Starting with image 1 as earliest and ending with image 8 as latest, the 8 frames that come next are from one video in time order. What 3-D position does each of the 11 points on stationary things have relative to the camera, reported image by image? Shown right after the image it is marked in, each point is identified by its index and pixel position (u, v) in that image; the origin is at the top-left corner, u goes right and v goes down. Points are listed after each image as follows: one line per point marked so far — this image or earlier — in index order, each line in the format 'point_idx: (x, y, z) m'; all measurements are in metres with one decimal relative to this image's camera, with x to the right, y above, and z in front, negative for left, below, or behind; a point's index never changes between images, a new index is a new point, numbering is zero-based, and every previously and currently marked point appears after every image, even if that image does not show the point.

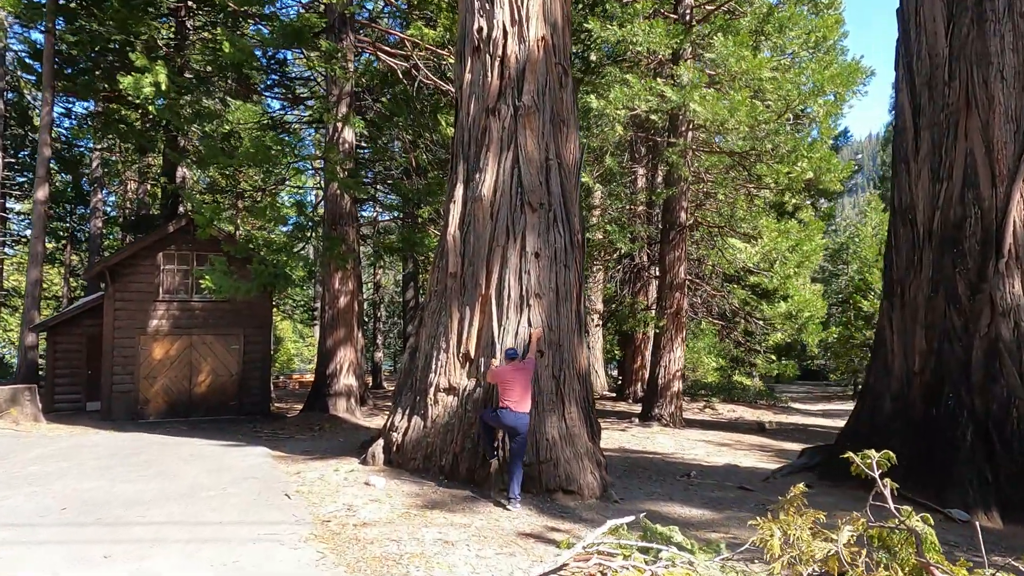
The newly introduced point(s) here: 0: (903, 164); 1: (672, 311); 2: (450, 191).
0: (+4.6, +1.5, +7.9) m
1: (+4.0, -0.6, +16.9) m
2: (-0.8, +1.2, +8.1) m
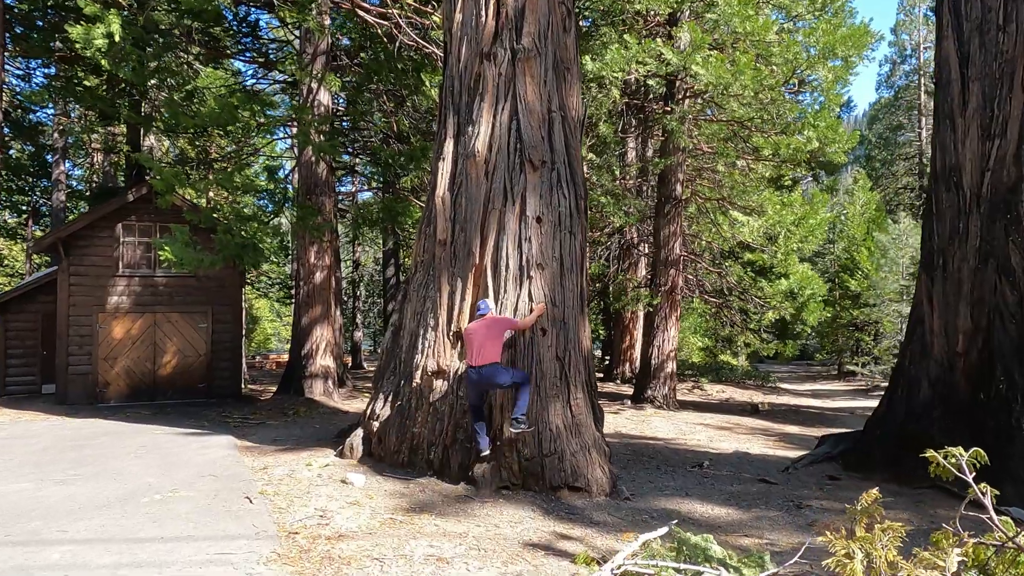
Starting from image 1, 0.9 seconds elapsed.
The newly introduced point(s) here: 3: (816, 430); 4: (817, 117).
0: (+4.6, +1.8, +7.0) m
1: (+3.7, 0.0, +16.1) m
2: (-0.8, +1.5, +7.2) m
3: (+6.7, -3.1, +14.7) m
4: (+6.4, +3.6, +14.1) m
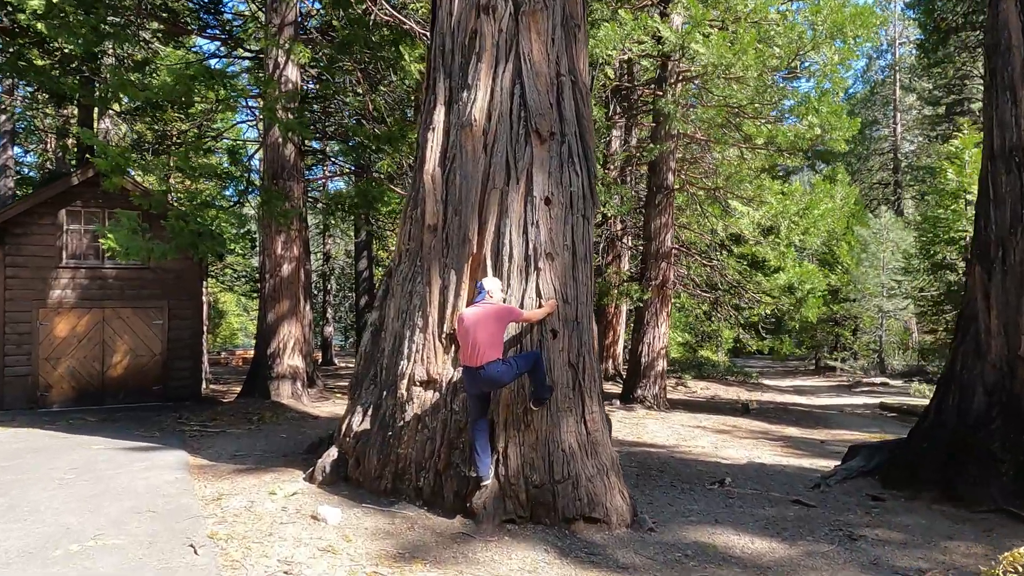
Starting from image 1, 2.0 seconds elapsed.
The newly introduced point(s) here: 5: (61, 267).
0: (+4.6, +1.8, +6.2) m
1: (+3.3, +0.1, +15.2) m
2: (-0.8, +1.6, +6.1) m
3: (+6.4, -3.0, +14.0) m
4: (+6.2, +3.7, +13.3) m
5: (-8.8, +0.4, +12.9) m
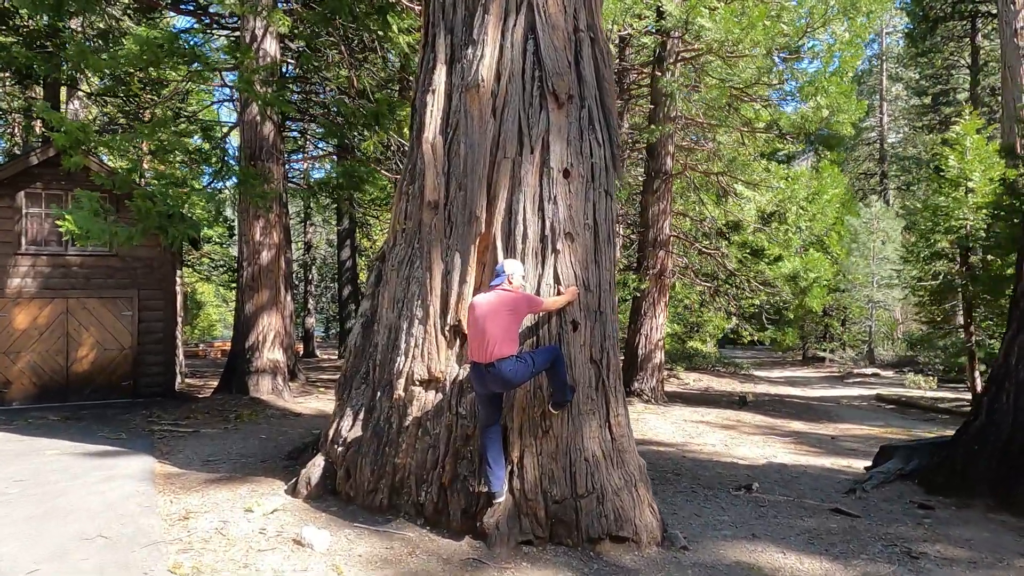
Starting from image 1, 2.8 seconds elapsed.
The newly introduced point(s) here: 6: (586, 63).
0: (+4.7, +1.9, +5.6) m
1: (+3.2, +0.4, +14.6) m
2: (-0.7, +1.7, +5.3) m
3: (+6.2, -2.8, +13.5) m
4: (+6.1, +3.9, +12.7) m
5: (-8.8, +0.6, +11.9) m
6: (+0.6, +1.7, +5.1) m
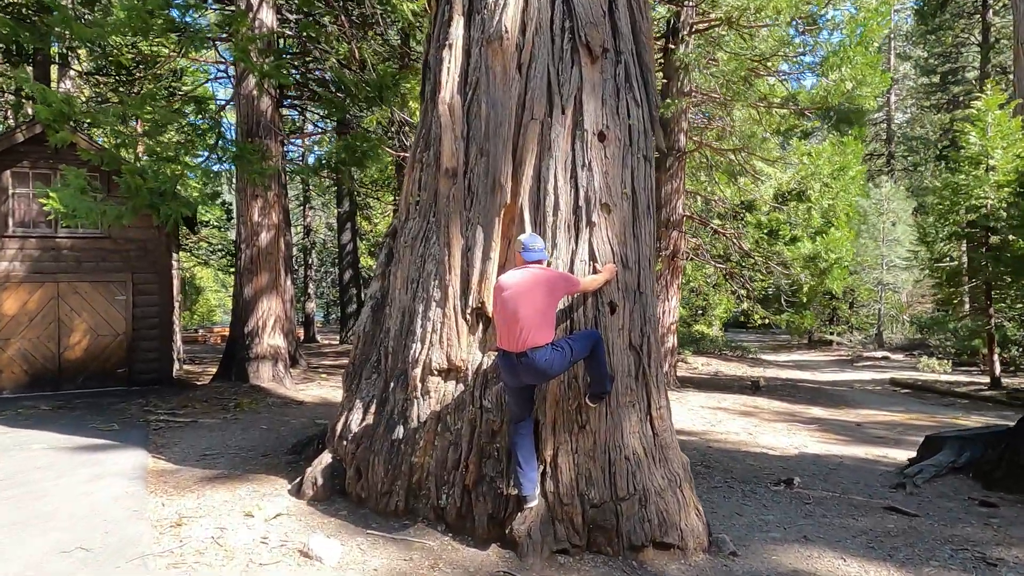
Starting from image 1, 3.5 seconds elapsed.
0: (+4.9, +2.1, +5.0) m
1: (+3.3, +0.7, +14.0) m
2: (-0.5, +1.8, +4.8) m
3: (+6.4, -2.4, +13.0) m
4: (+6.2, +4.3, +12.1) m
5: (-8.7, +0.9, +11.4) m
6: (+0.8, +1.9, +4.5) m
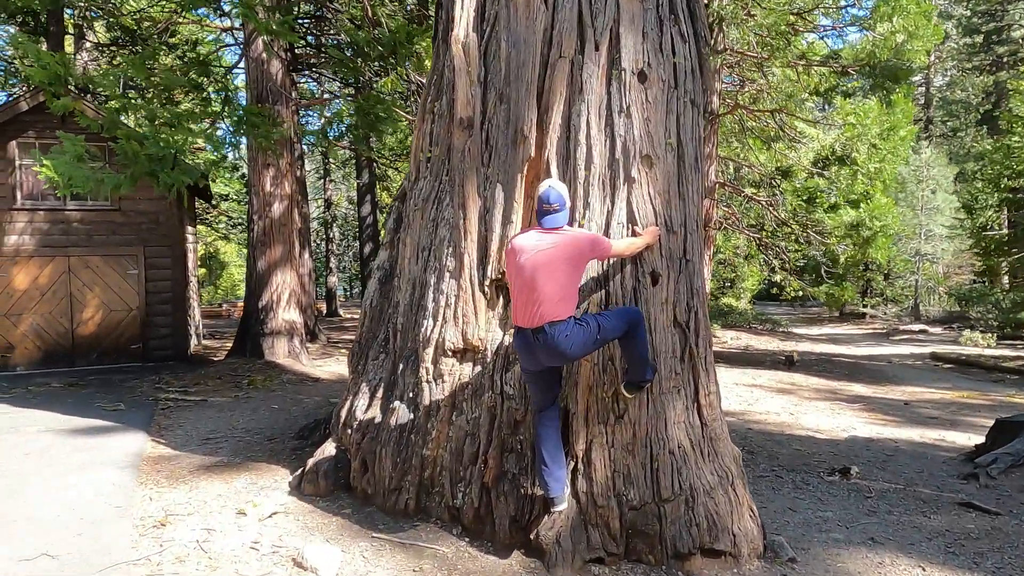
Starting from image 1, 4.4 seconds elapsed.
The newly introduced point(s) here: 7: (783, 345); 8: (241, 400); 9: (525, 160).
0: (+5.0, +2.3, +4.2) m
1: (+3.8, +1.3, +13.3) m
2: (-0.4, +2.0, +4.2) m
3: (+6.9, -1.9, +12.3) m
4: (+6.6, +4.8, +11.1) m
5: (-8.3, +1.3, +11.1) m
6: (+0.9, +2.1, +3.9) m
7: (+8.0, -1.7, +19.5) m
8: (-3.4, -1.4, +8.3) m
9: (+0.1, +0.7, +3.7) m
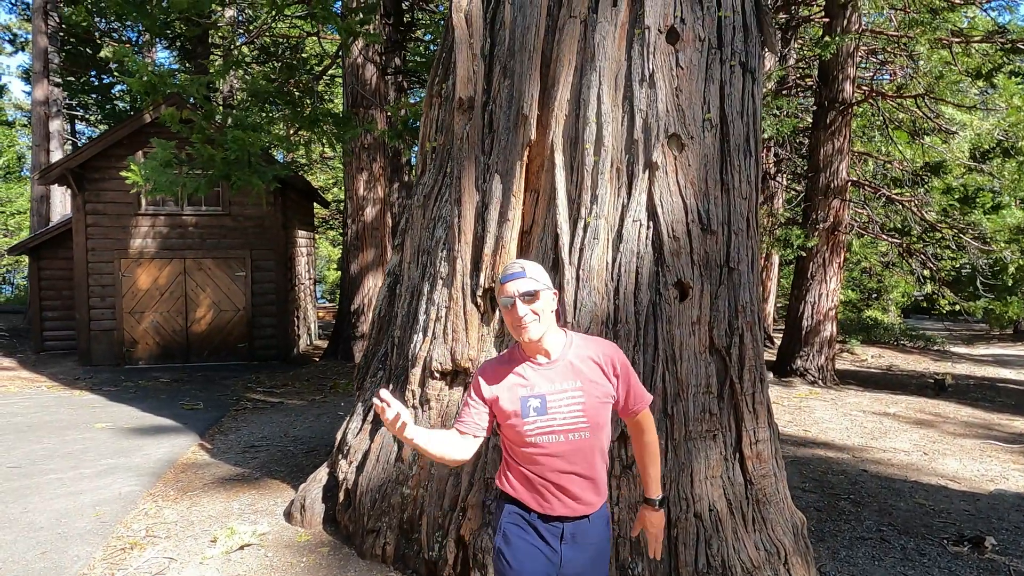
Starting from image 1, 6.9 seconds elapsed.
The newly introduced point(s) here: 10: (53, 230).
0: (+5.1, +2.2, +2.6) m
1: (+5.6, +1.1, +11.8) m
2: (-0.3, +2.0, +3.6) m
3: (+8.4, -2.1, +10.2) m
4: (+8.0, +4.6, +9.1) m
5: (-6.7, +1.3, +11.9) m
6: (+0.9, +2.0, +3.1) m
7: (+10.8, -2.1, +17.1) m
8: (-2.5, -1.5, +8.3) m
9: (+0.1, +0.6, +3.0) m
10: (-8.1, +1.0, +11.8) m
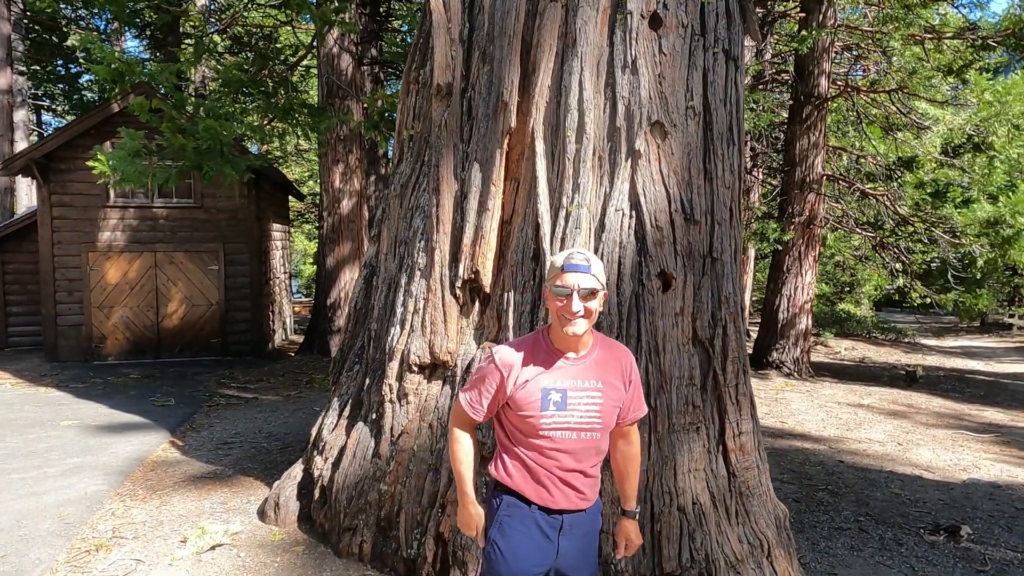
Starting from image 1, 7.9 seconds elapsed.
0: (+5.0, +2.3, +2.7) m
1: (+5.2, +1.2, +11.9) m
2: (-0.4, +2.0, +3.5) m
3: (+8.0, -2.0, +10.4) m
4: (+7.7, +4.7, +9.3) m
5: (-7.1, +1.4, +11.6) m
6: (+0.8, +2.0, +3.0) m
7: (+10.3, -1.9, +17.4) m
8: (-2.7, -1.4, +8.1) m
9: (0.0, +0.7, +3.0) m
10: (-8.5, +1.1, +11.4) m
